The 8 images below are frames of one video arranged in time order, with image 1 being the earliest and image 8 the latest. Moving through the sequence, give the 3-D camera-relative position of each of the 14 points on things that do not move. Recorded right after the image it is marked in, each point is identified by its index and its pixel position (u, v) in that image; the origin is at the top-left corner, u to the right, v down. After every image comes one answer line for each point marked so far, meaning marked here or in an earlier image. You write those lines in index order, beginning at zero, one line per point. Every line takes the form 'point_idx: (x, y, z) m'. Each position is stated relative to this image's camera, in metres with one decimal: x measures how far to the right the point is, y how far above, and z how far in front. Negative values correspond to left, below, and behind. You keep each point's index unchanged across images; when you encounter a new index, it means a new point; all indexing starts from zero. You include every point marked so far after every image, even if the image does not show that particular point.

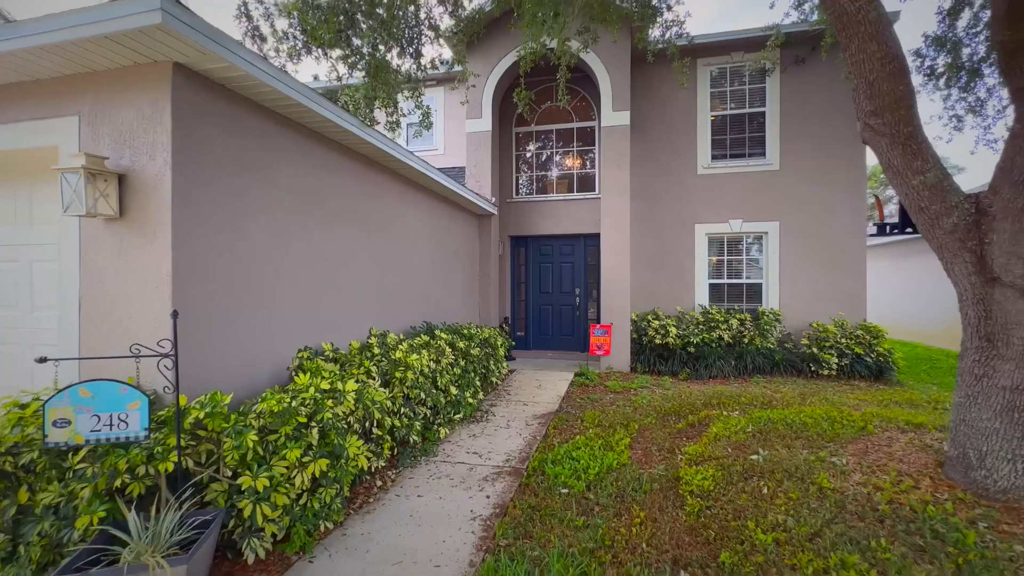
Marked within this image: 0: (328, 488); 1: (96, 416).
0: (-1.0, -1.1, +2.7) m
1: (-1.8, -0.5, +2.0) m
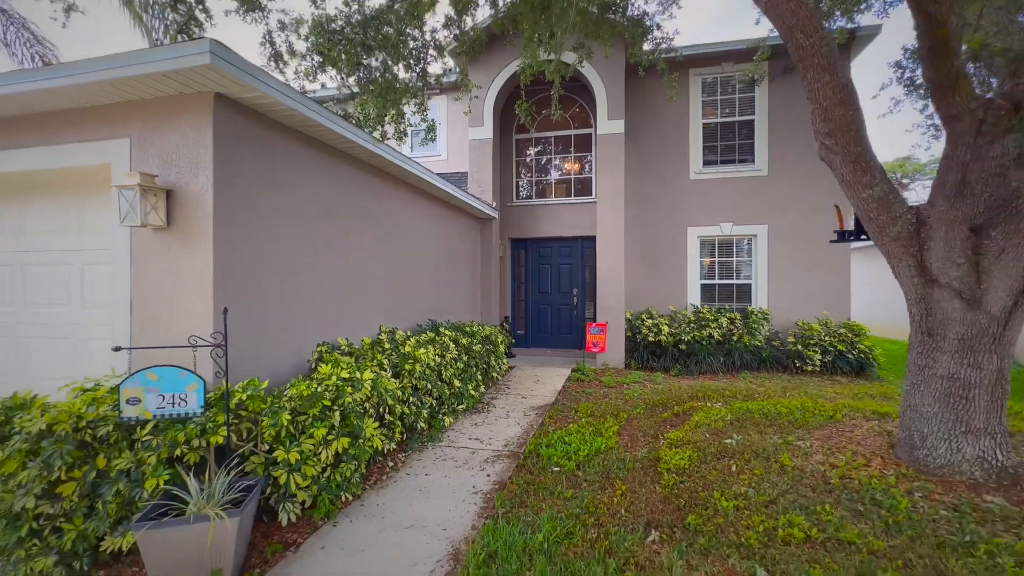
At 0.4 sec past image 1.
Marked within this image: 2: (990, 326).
0: (-1.1, -1.1, +3.1) m
1: (-1.8, -0.5, +2.4) m
2: (+3.0, -0.2, +3.0) m
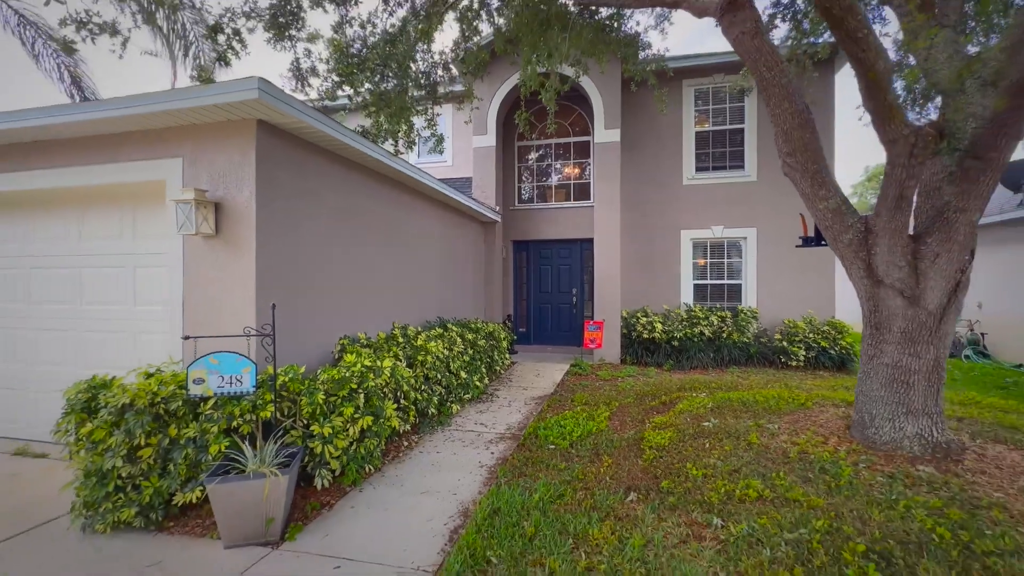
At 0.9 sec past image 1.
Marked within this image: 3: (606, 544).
0: (-1.1, -1.1, +3.6) m
1: (-1.8, -0.5, +2.9) m
2: (+3.0, -0.2, +3.5) m
3: (+0.5, -1.4, +2.6) m
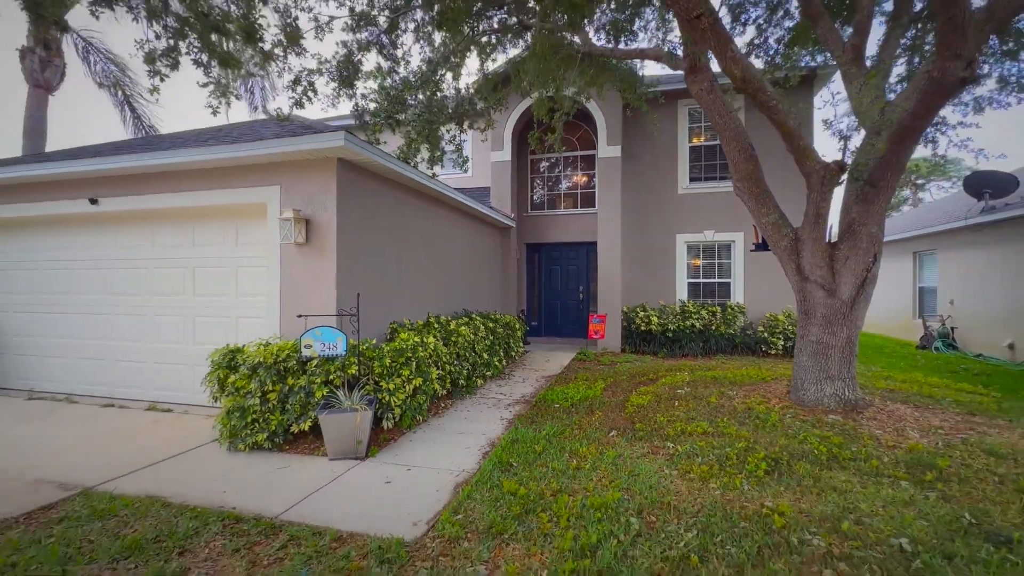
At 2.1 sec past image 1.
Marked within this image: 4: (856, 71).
0: (-0.9, -1.1, +4.9) m
1: (-1.7, -0.5, +4.2) m
2: (+3.2, -0.2, +4.6) m
3: (+0.6, -1.3, +3.8) m
4: (+4.0, +2.5, +5.6) m
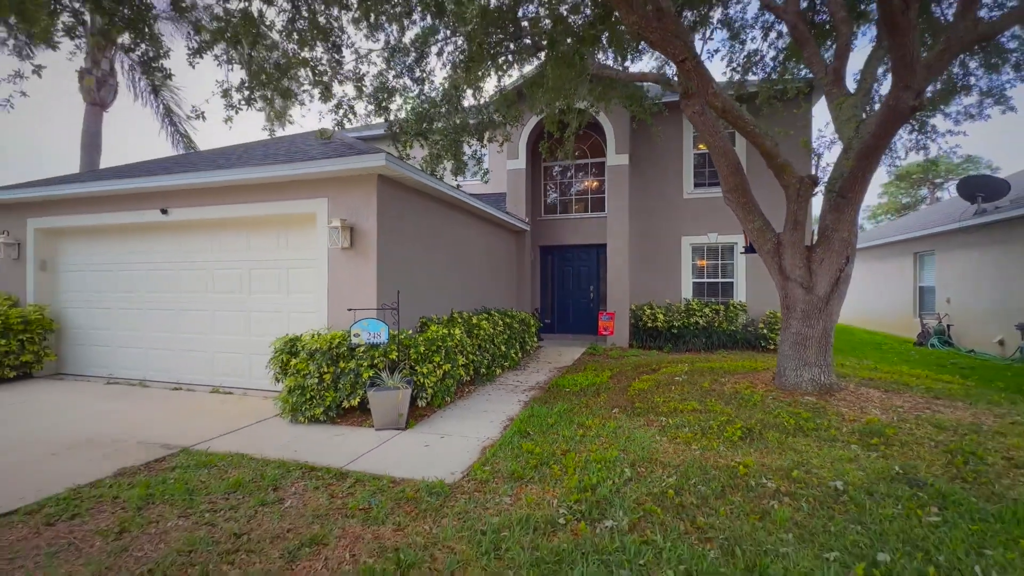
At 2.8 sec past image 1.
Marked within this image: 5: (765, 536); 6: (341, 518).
0: (-0.7, -1.1, +5.6) m
1: (-1.5, -0.5, +5.0) m
2: (+3.3, -0.2, +5.3) m
3: (+0.8, -1.3, +4.5) m
4: (+4.2, +2.5, +6.3) m
5: (+1.4, -1.3, +2.6) m
6: (-1.0, -1.4, +3.0) m
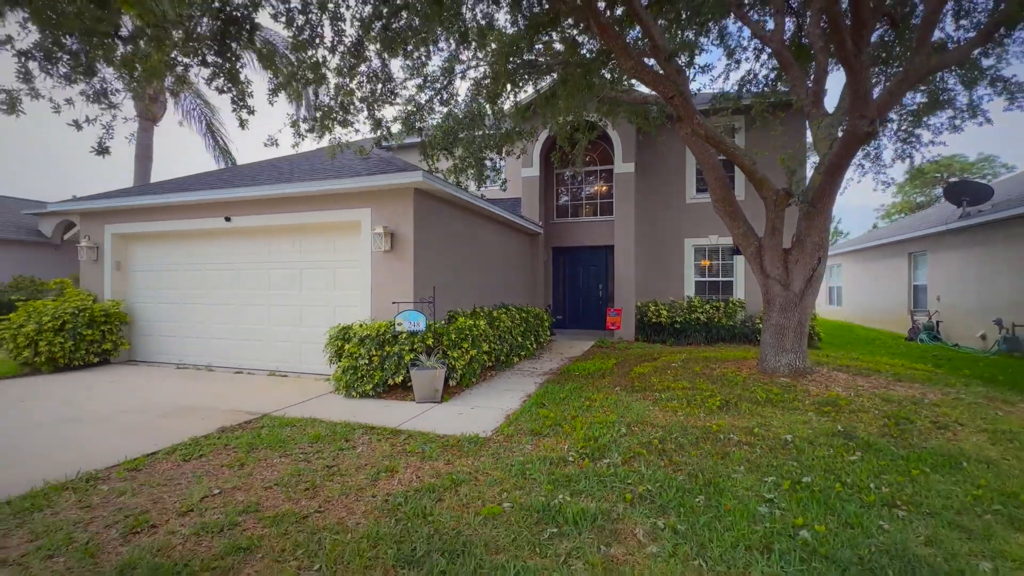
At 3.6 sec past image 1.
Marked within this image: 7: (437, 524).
0: (-0.5, -1.0, +6.6) m
1: (-1.3, -0.4, +5.9) m
2: (+3.6, -0.1, +6.1) m
3: (+1.0, -1.2, +5.4) m
4: (+4.5, +2.6, +7.1) m
5: (+1.5, -1.3, +3.5) m
6: (-0.9, -1.4, +3.9) m
7: (-0.4, -1.3, +2.8) m
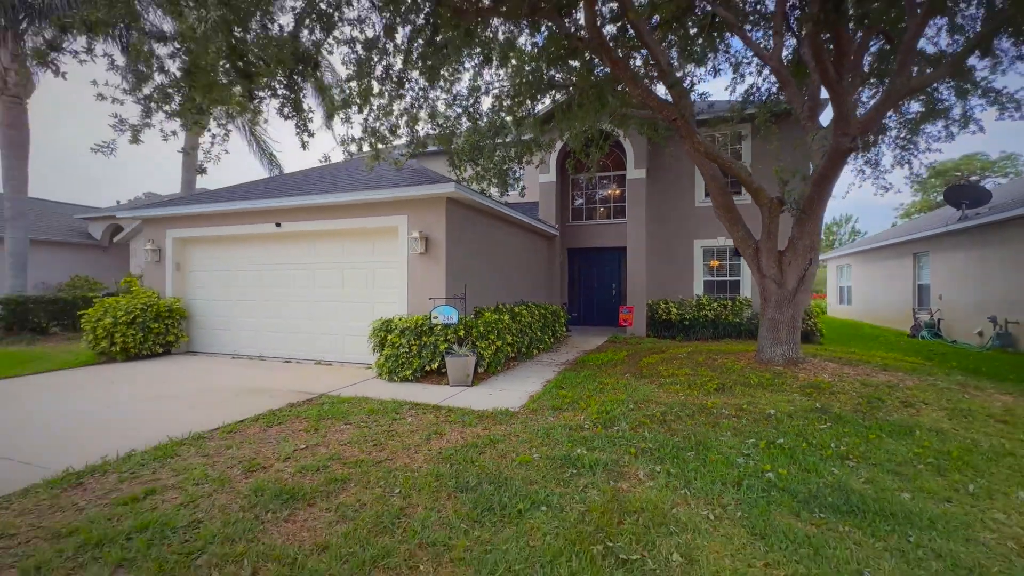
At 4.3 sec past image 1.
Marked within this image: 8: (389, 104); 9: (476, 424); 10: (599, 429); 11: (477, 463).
0: (-0.2, -1.0, +7.4) m
1: (-1.0, -0.4, +6.7) m
2: (+3.9, -0.1, +6.8) m
3: (+1.3, -1.2, +6.2) m
4: (+4.8, +2.6, +7.7) m
5: (+1.8, -1.3, +4.2) m
6: (-0.6, -1.3, +4.7) m
7: (-0.2, -1.3, +3.6) m
8: (-1.7, +2.6, +6.8) m
9: (-0.3, -1.3, +4.7) m
10: (+0.8, -1.3, +4.4) m
11: (-0.3, -1.3, +3.7) m
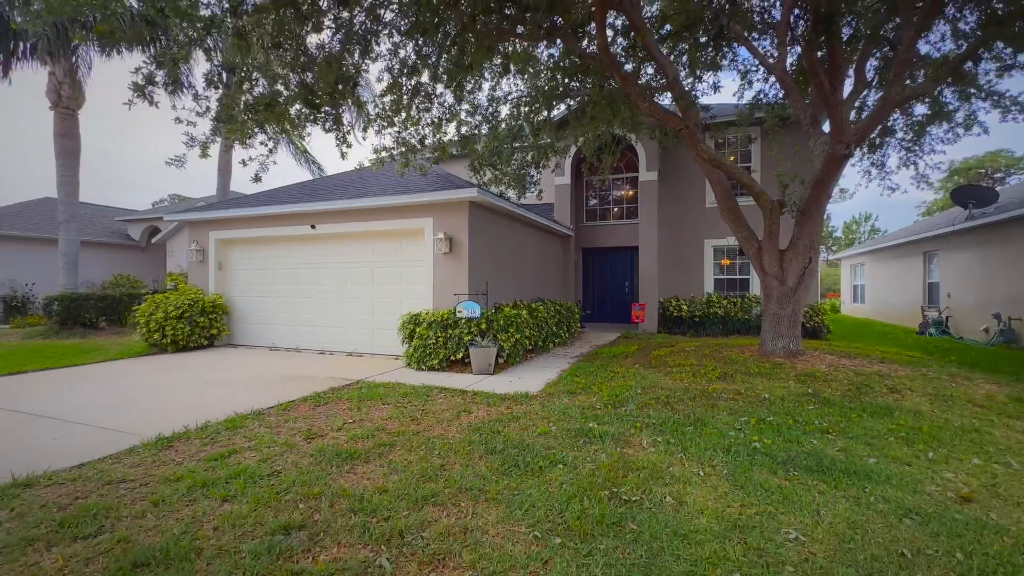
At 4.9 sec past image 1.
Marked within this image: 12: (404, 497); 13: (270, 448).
0: (+0.1, -0.9, +7.9) m
1: (-0.7, -0.3, +7.3) m
2: (+4.1, 0.0, +7.3) m
3: (+1.5, -1.2, +6.7) m
4: (+5.1, +2.7, +8.2) m
5: (+2.0, -1.2, +4.8) m
6: (-0.4, -1.3, +5.3) m
7: (0.0, -1.3, +4.2) m
8: (-1.4, +2.6, +7.4) m
9: (-0.1, -1.3, +5.3) m
10: (+1.0, -1.2, +5.0) m
11: (-0.1, -1.3, +4.2) m
12: (-0.7, -1.3, +3.0) m
13: (-2.0, -1.3, +4.0) m
